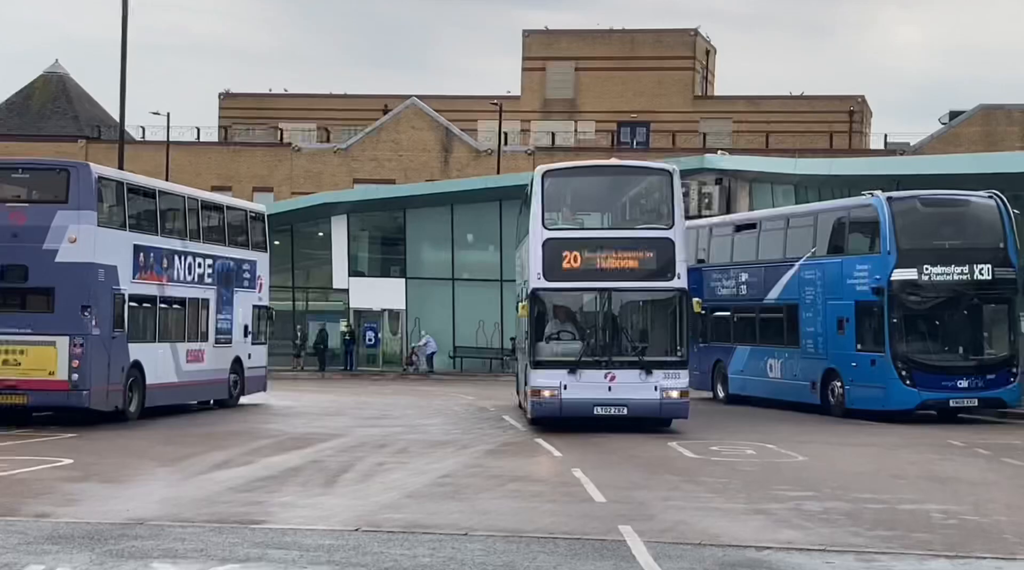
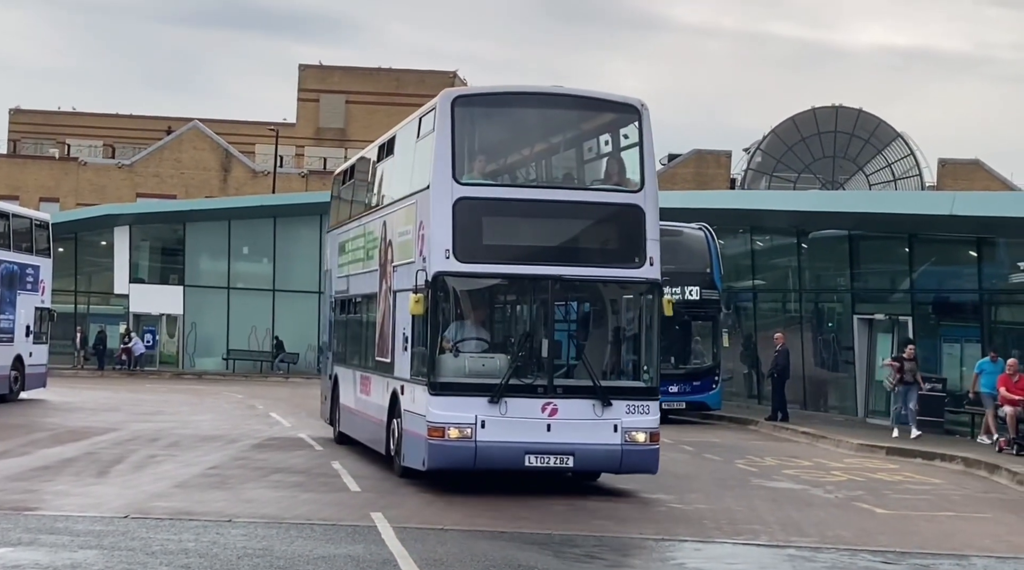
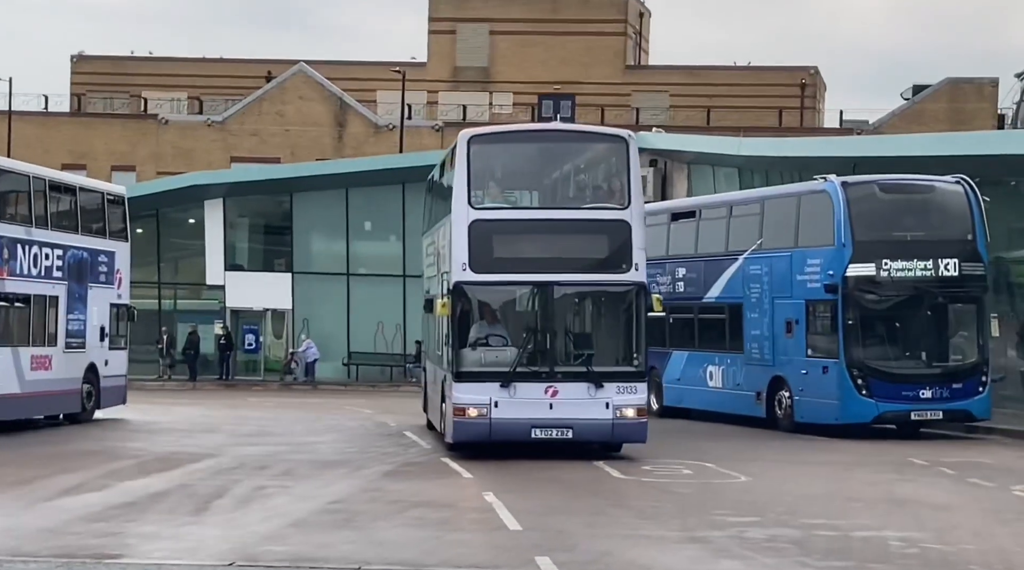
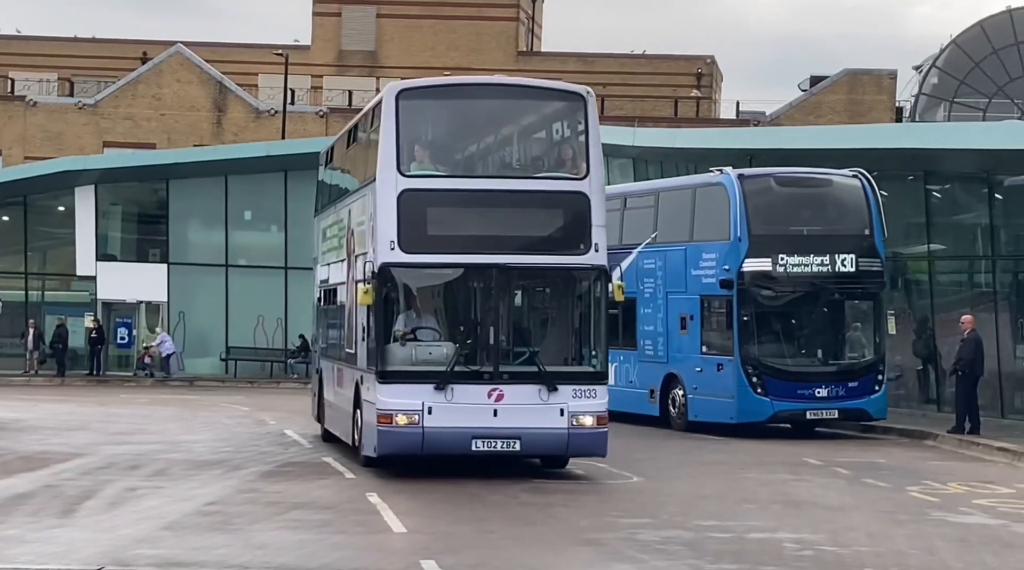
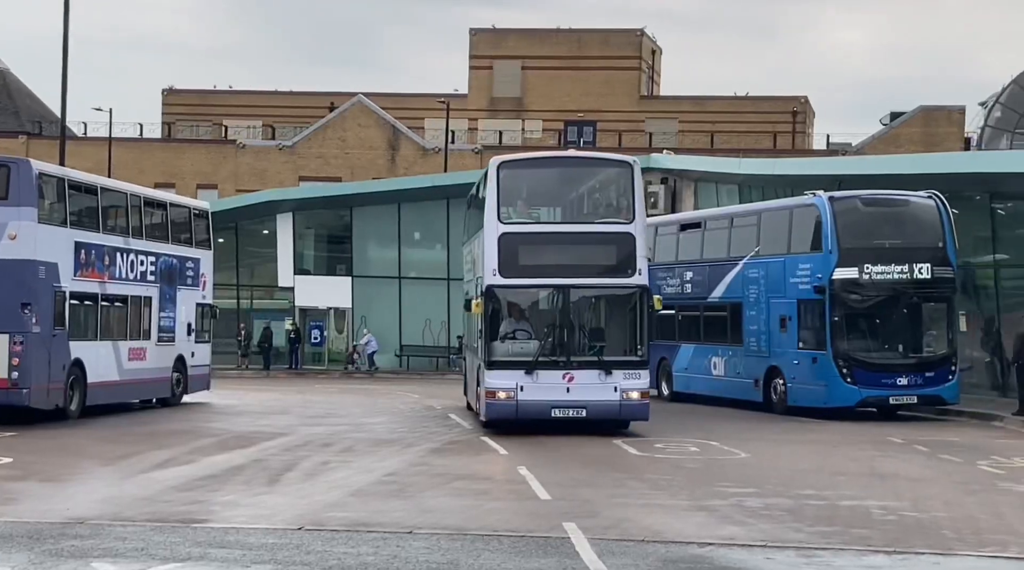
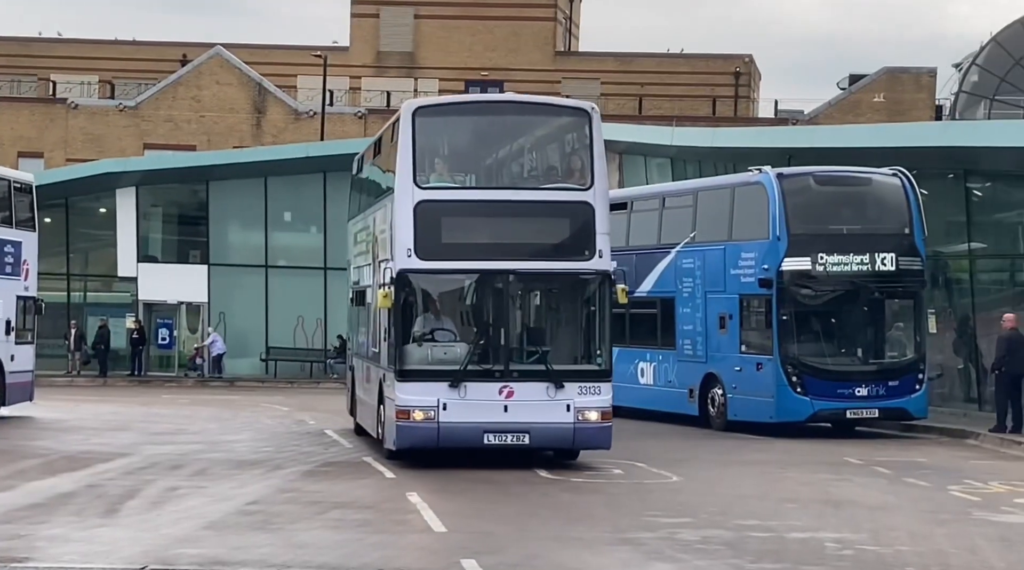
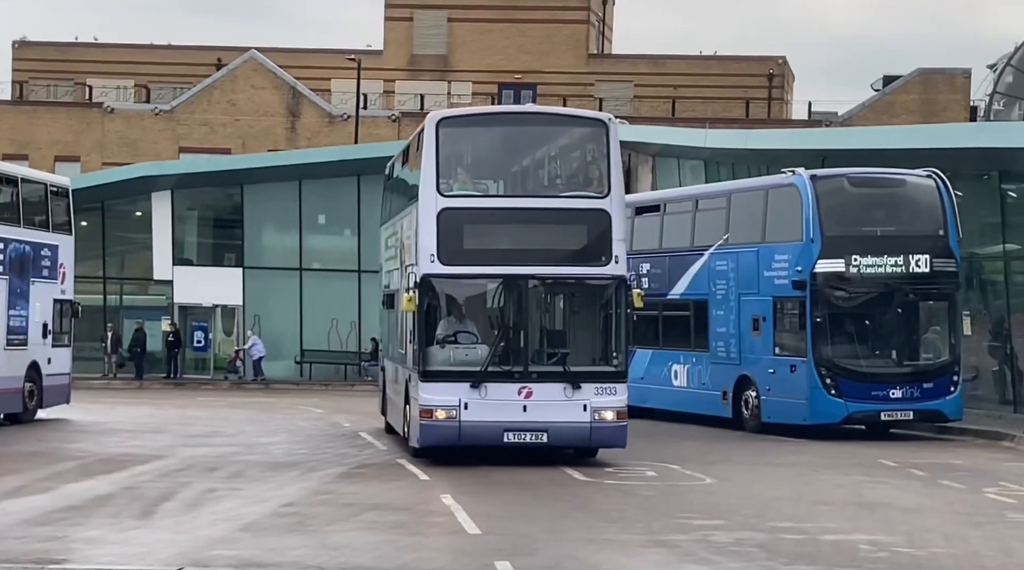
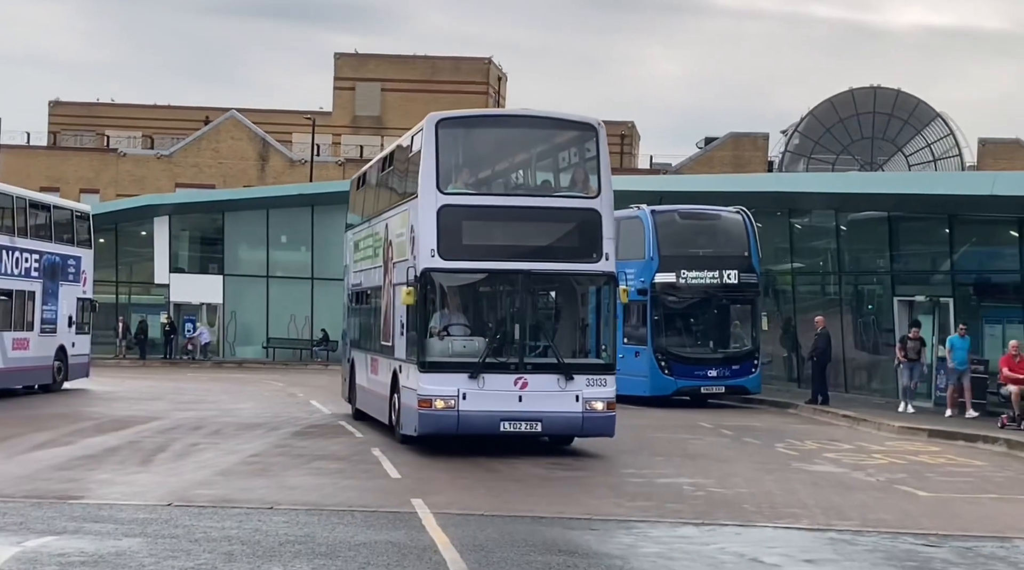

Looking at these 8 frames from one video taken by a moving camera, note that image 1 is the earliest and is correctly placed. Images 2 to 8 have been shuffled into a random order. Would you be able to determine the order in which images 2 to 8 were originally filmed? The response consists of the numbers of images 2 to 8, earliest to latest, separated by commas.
5, 3, 7, 6, 4, 8, 2
